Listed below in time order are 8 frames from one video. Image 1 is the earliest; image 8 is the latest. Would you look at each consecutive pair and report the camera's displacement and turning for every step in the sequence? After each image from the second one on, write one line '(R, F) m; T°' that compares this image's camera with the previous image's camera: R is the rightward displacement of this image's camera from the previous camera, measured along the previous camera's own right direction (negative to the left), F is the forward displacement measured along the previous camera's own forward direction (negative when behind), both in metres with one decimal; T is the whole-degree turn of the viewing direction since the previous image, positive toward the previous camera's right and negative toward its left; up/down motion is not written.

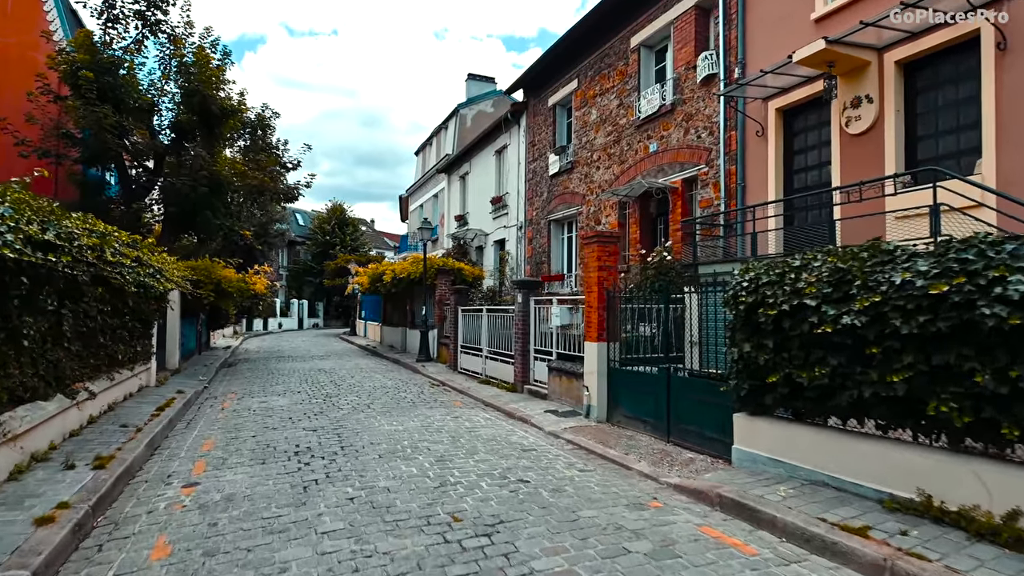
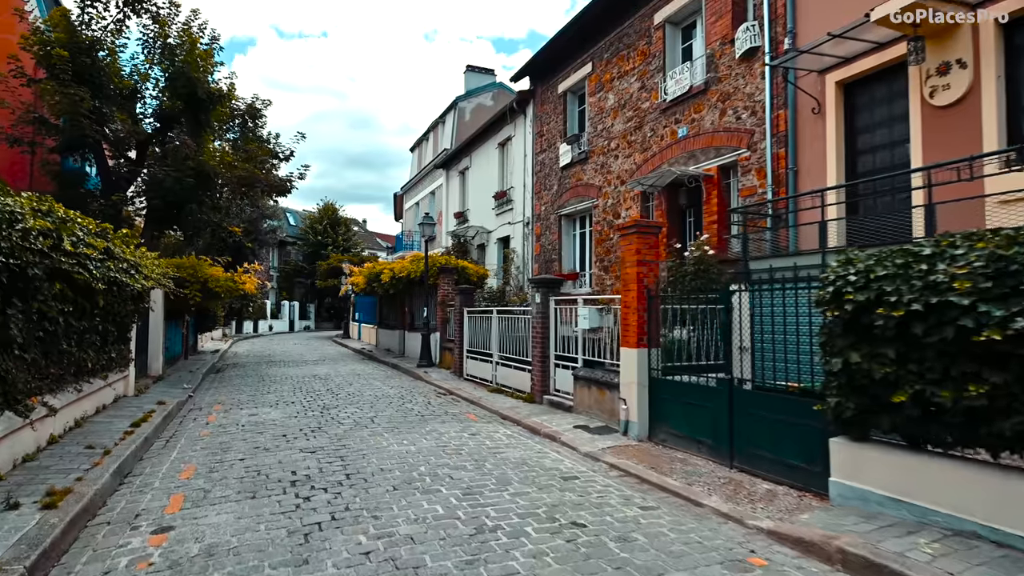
(-0.3, +1.1) m; +1°
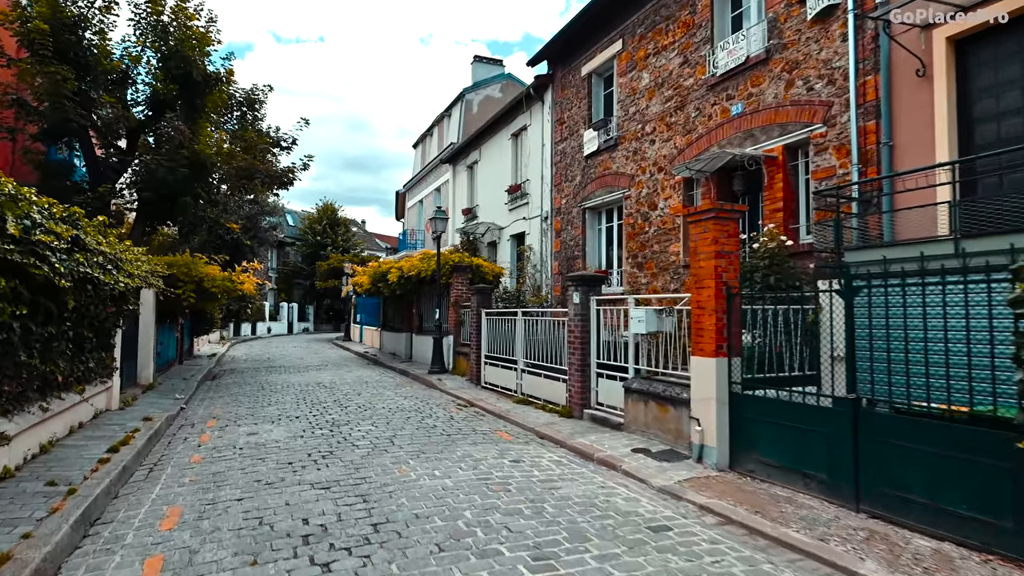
(-0.4, +1.3) m; 0°
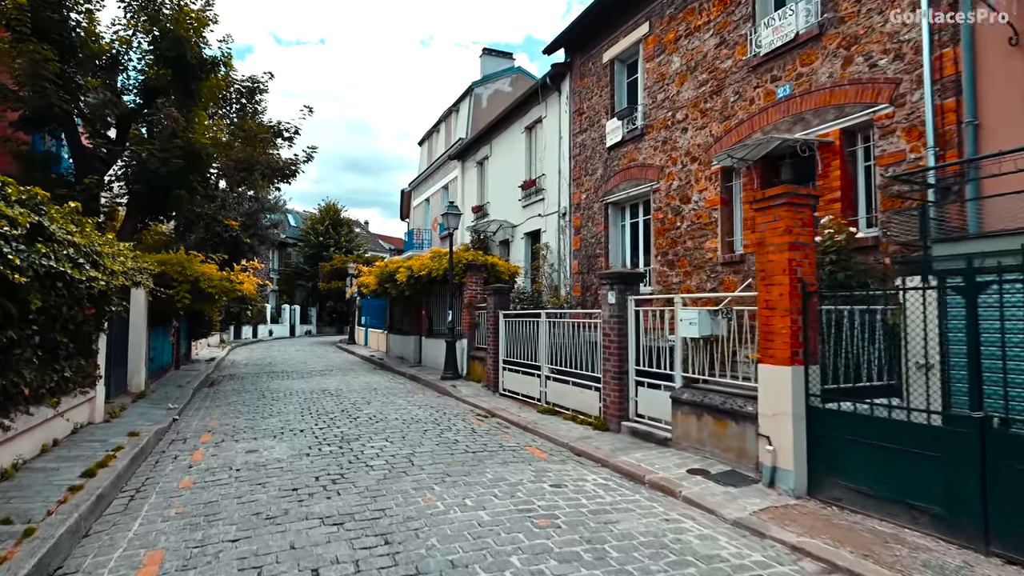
(-0.2, +0.9) m; 0°
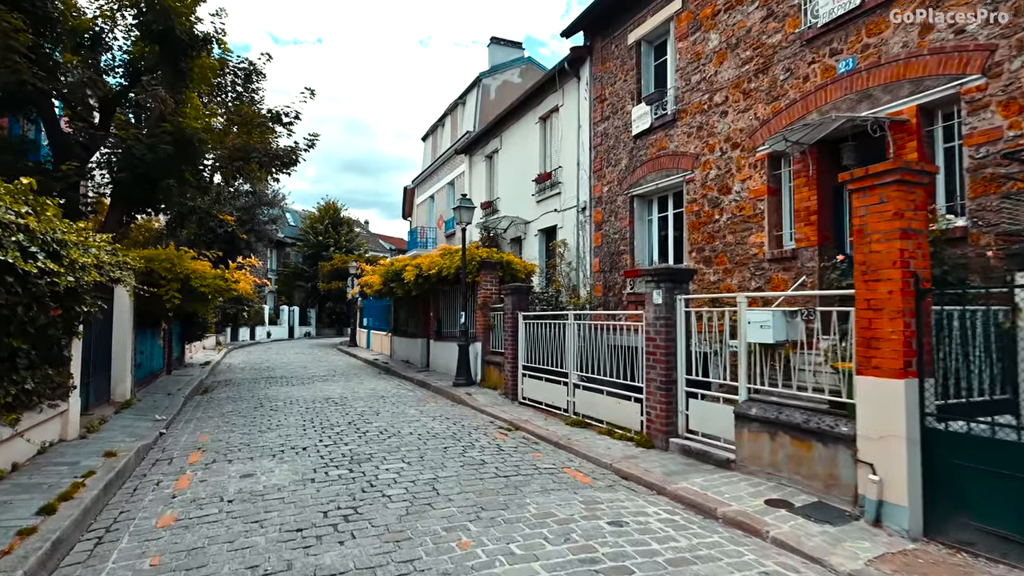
(-0.3, +1.0) m; 0°
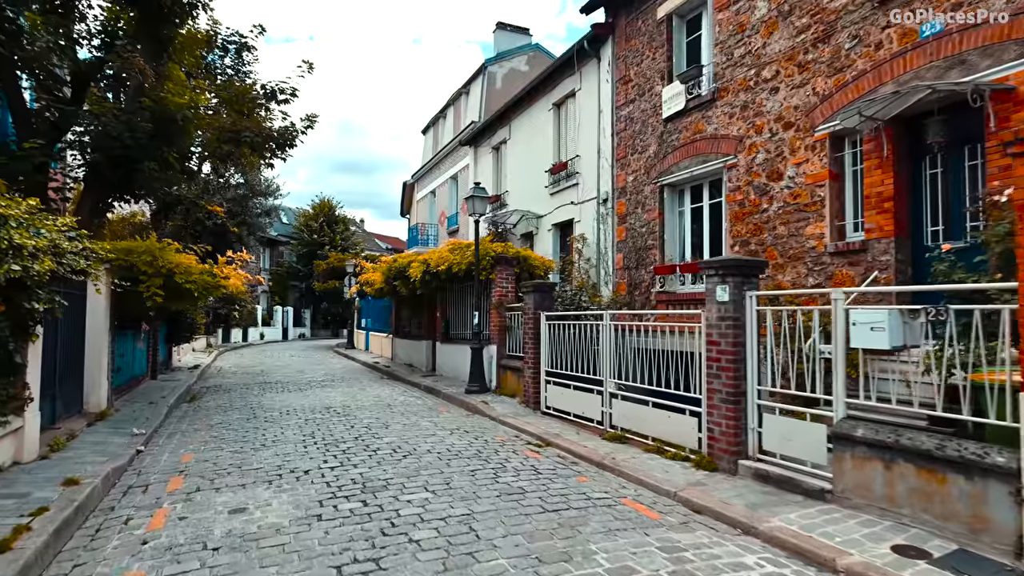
(-0.3, +1.1) m; 0°
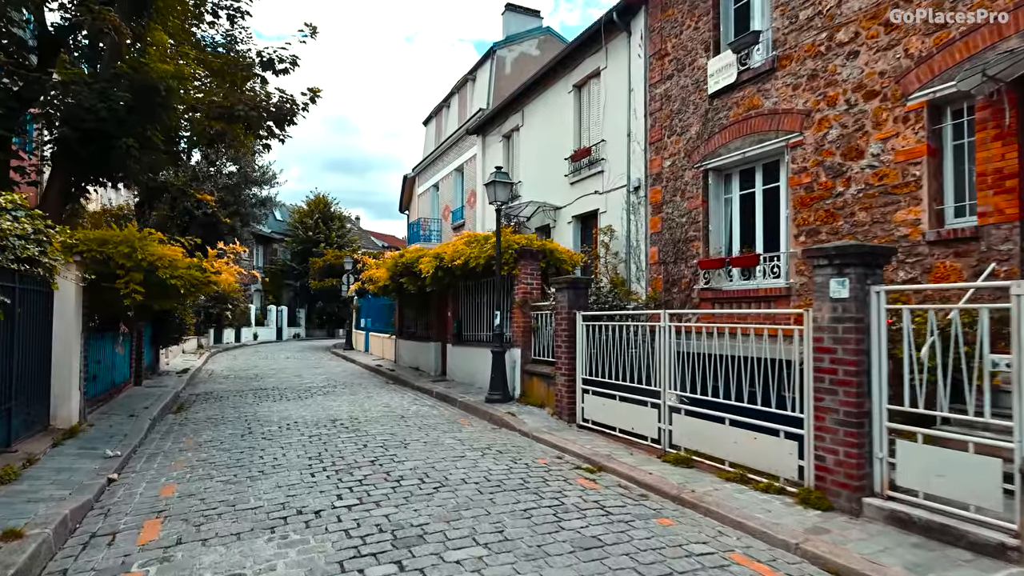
(-0.4, +1.2) m; 0°
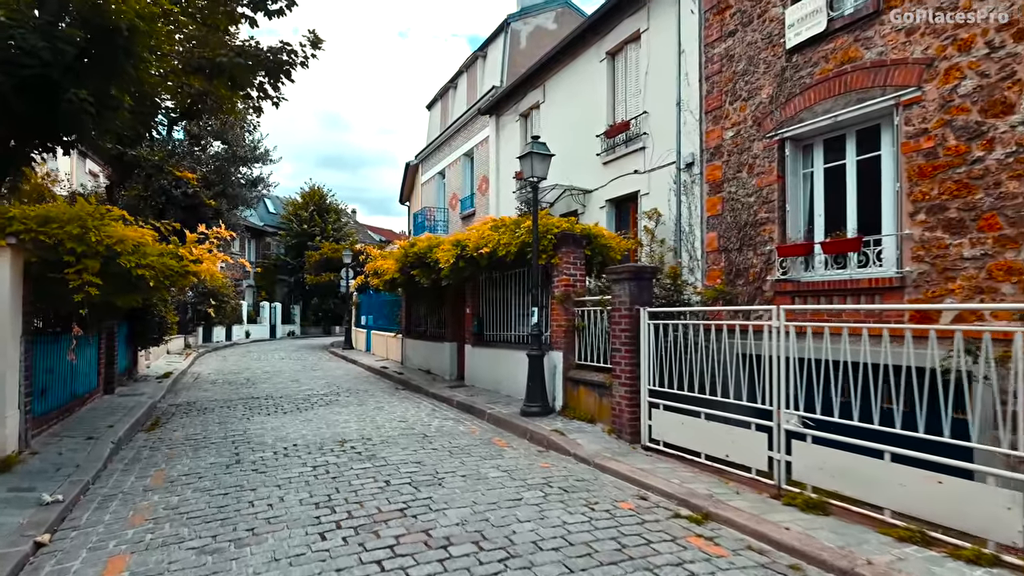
(-0.4, +1.6) m; 0°
